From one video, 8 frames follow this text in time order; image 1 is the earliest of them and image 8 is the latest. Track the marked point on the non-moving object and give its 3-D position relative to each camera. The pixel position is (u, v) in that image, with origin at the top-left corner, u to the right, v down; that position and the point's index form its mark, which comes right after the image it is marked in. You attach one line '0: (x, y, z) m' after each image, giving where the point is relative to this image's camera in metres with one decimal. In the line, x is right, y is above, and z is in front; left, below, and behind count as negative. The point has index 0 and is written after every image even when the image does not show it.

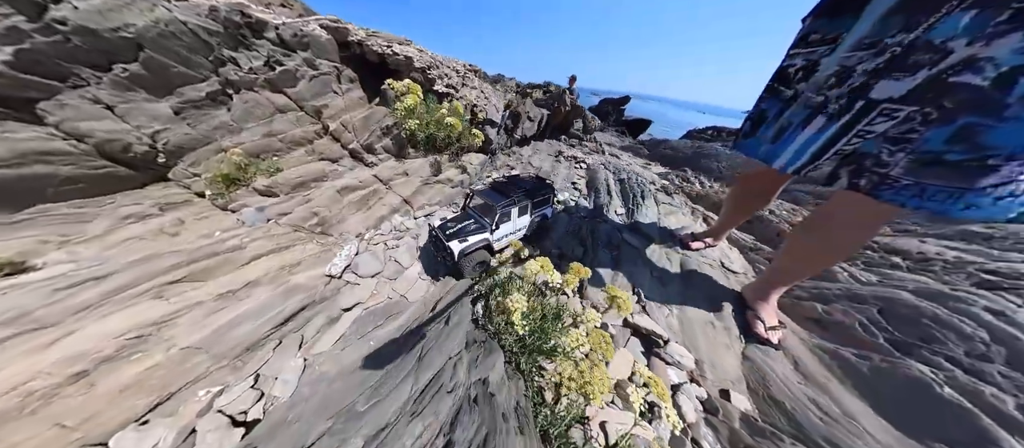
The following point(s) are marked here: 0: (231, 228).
0: (-4.6, -0.1, +4.0) m
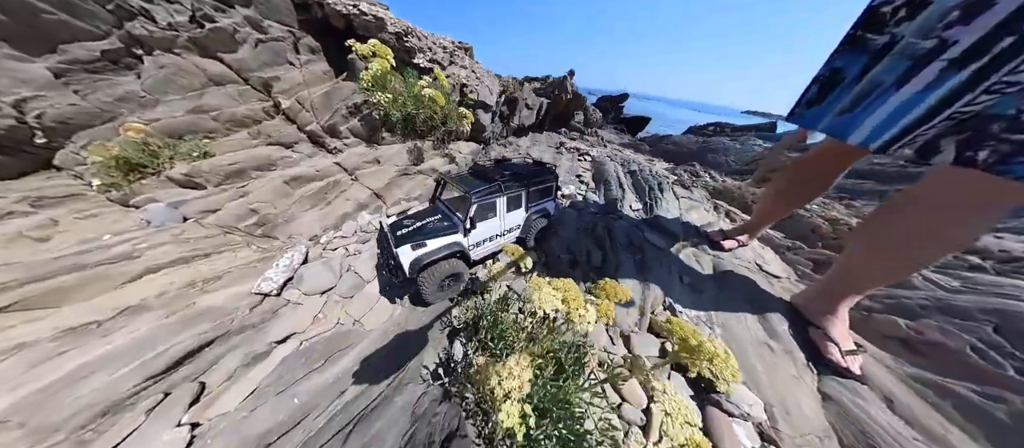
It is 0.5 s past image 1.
0: (-4.6, -0.1, +2.9) m
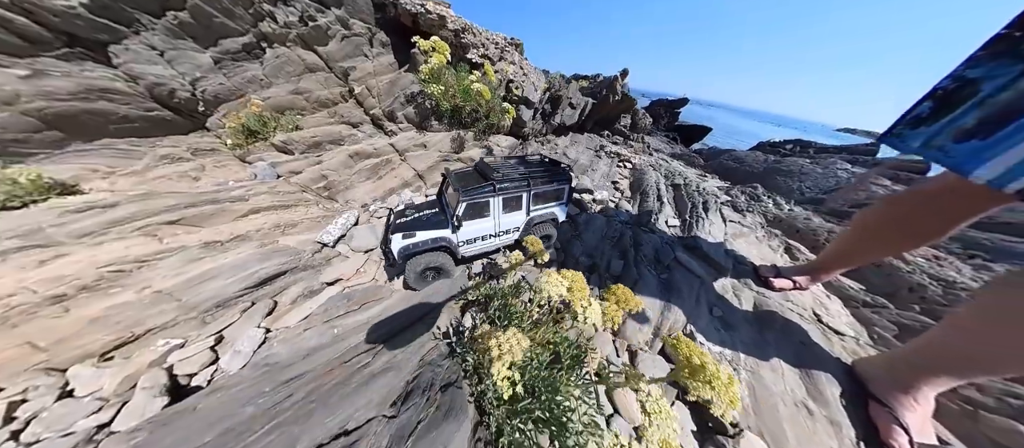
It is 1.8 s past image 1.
0: (-4.3, +0.7, +3.9) m
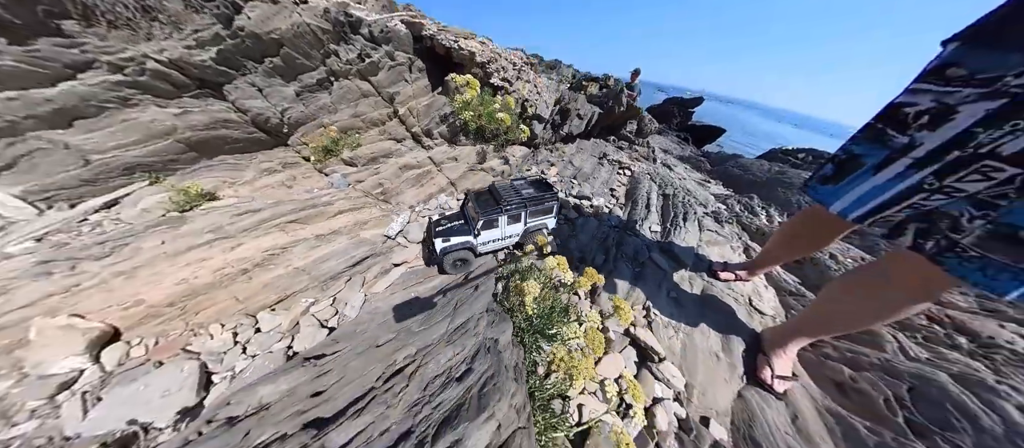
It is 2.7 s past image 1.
0: (-4.1, +0.8, +5.3) m
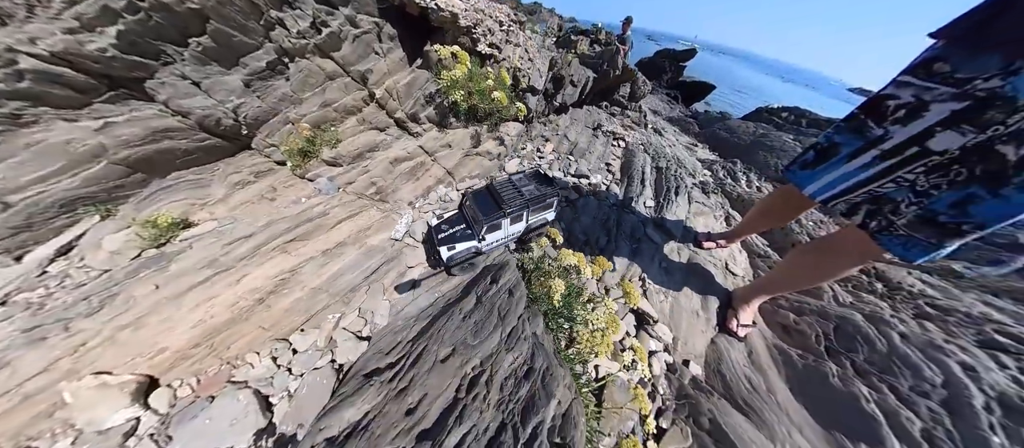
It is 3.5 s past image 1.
0: (-4.0, +0.6, +4.8) m
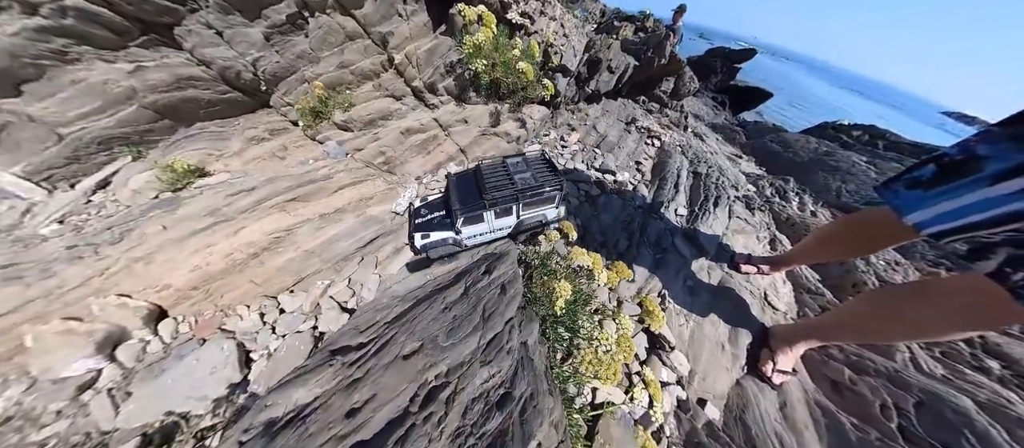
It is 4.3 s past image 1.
0: (-3.7, +1.3, +4.7) m
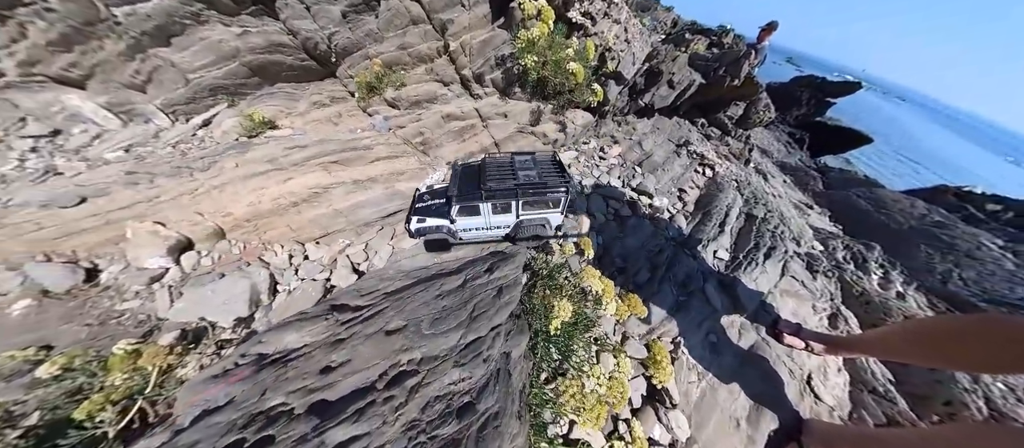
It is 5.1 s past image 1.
0: (-3.1, +2.0, +5.2) m
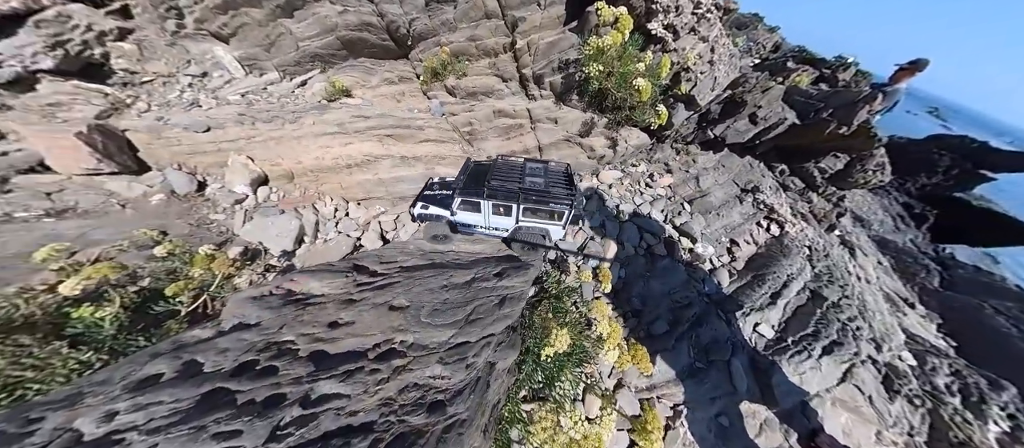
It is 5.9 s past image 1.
0: (-2.0, +2.5, +5.5) m
